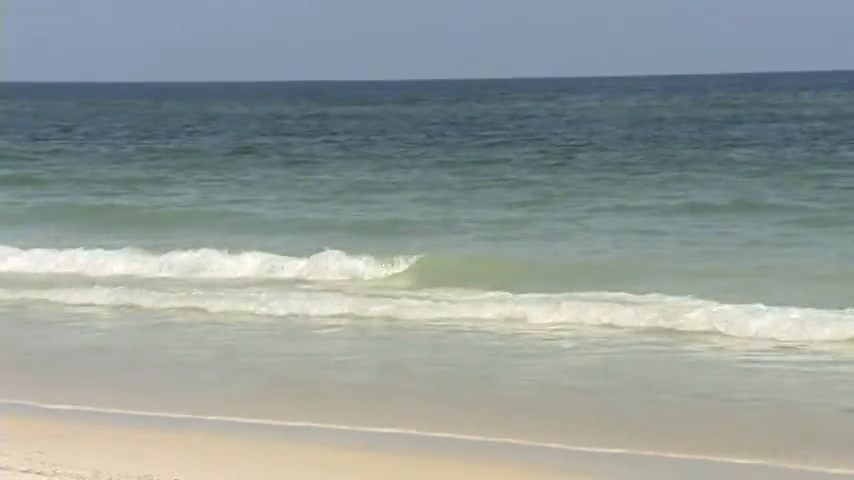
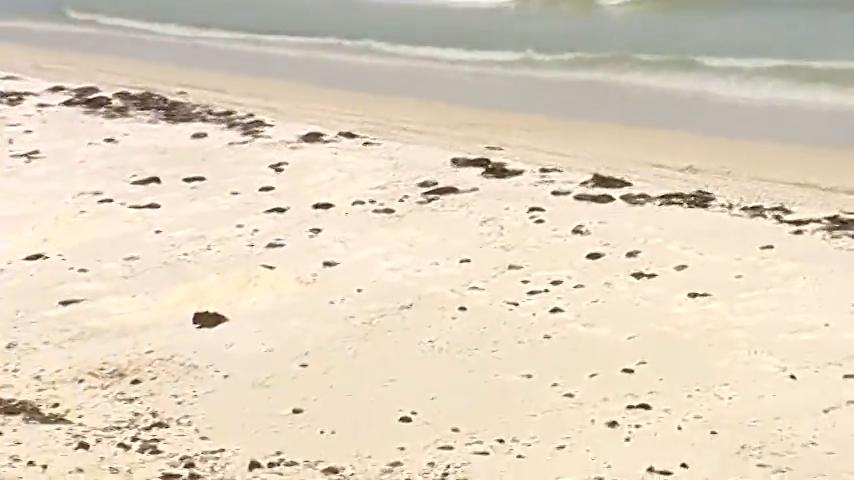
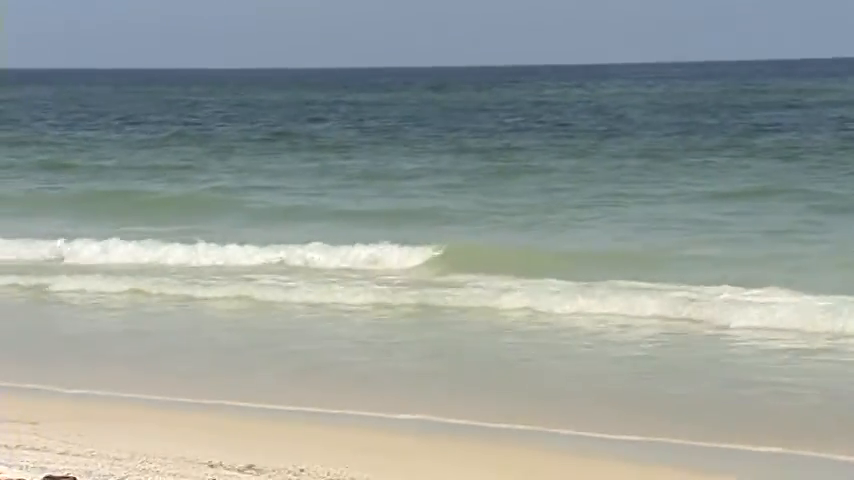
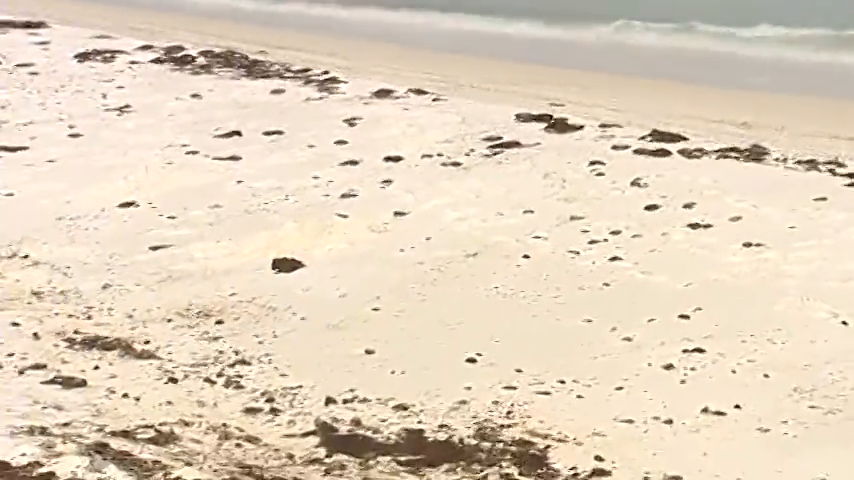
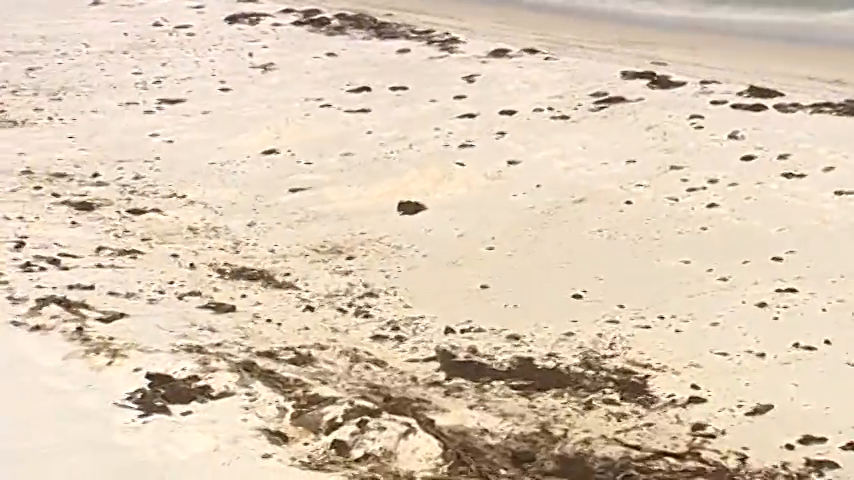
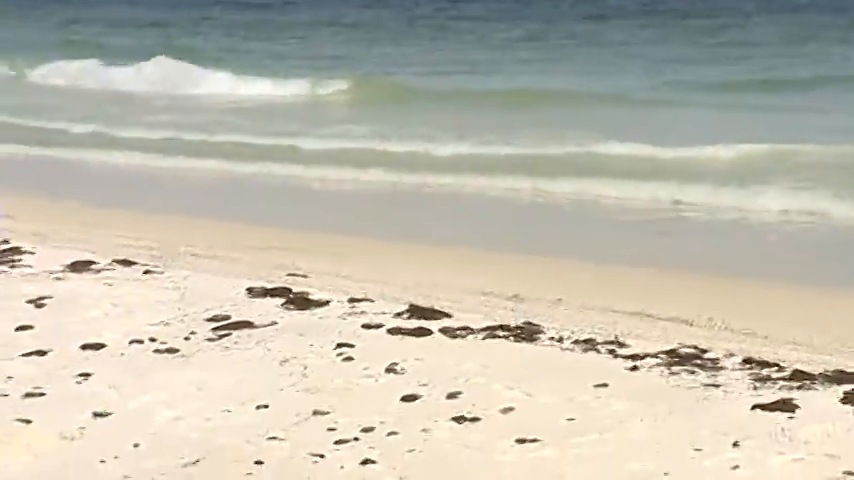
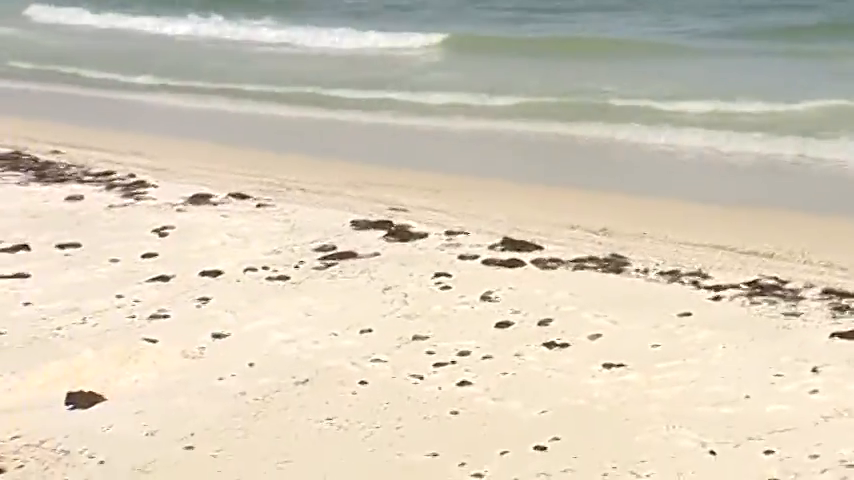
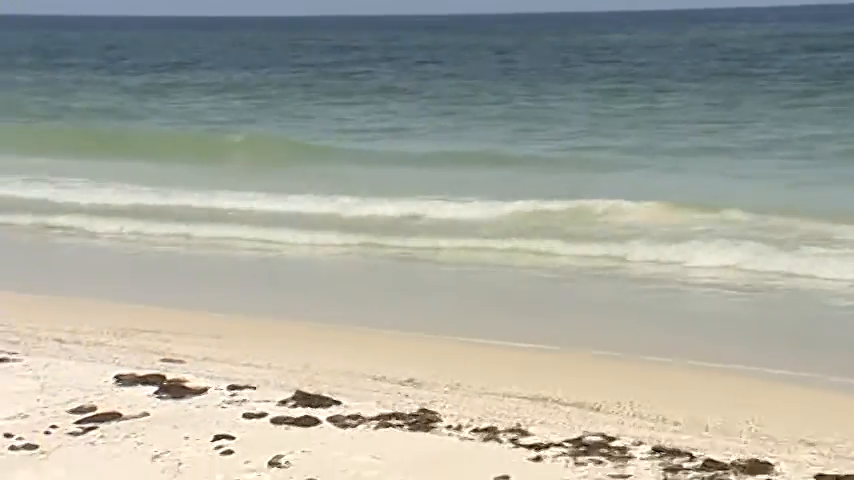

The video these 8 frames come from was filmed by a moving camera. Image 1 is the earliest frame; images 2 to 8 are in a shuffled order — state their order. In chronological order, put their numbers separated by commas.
3, 8, 6, 7, 2, 4, 5
